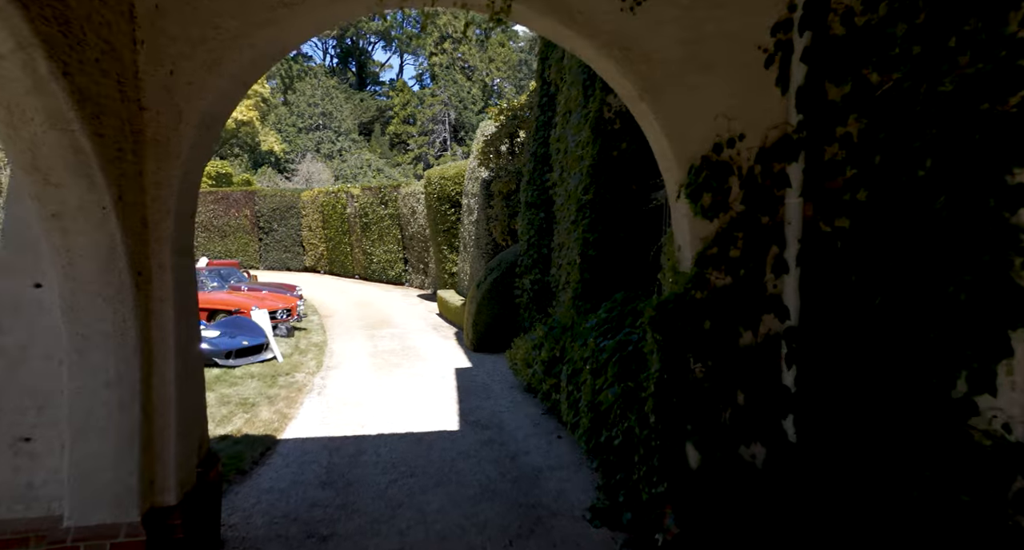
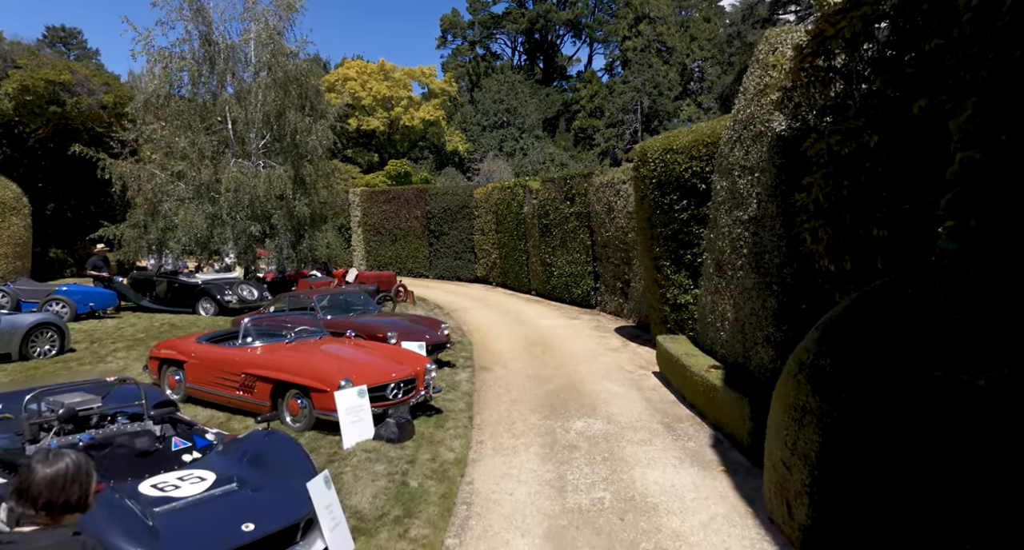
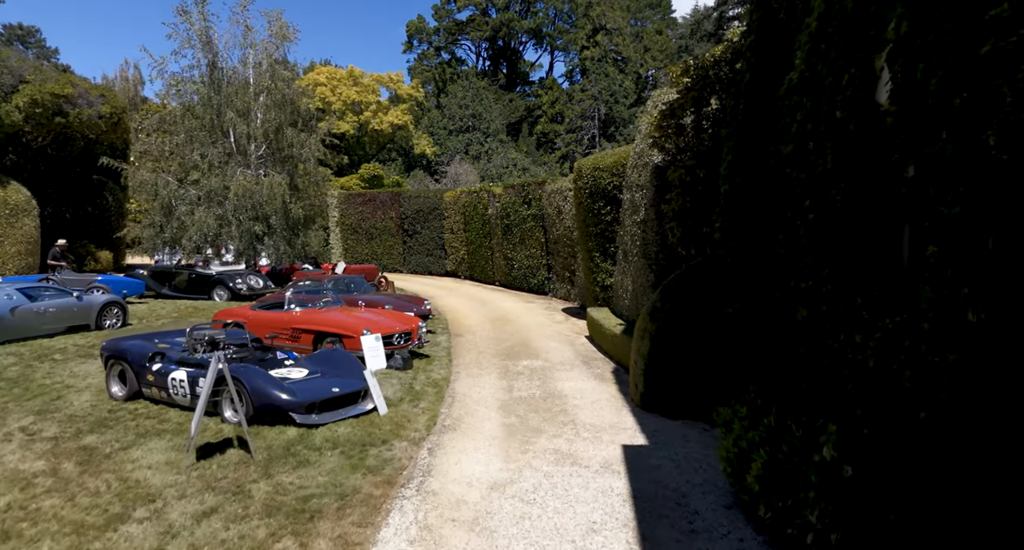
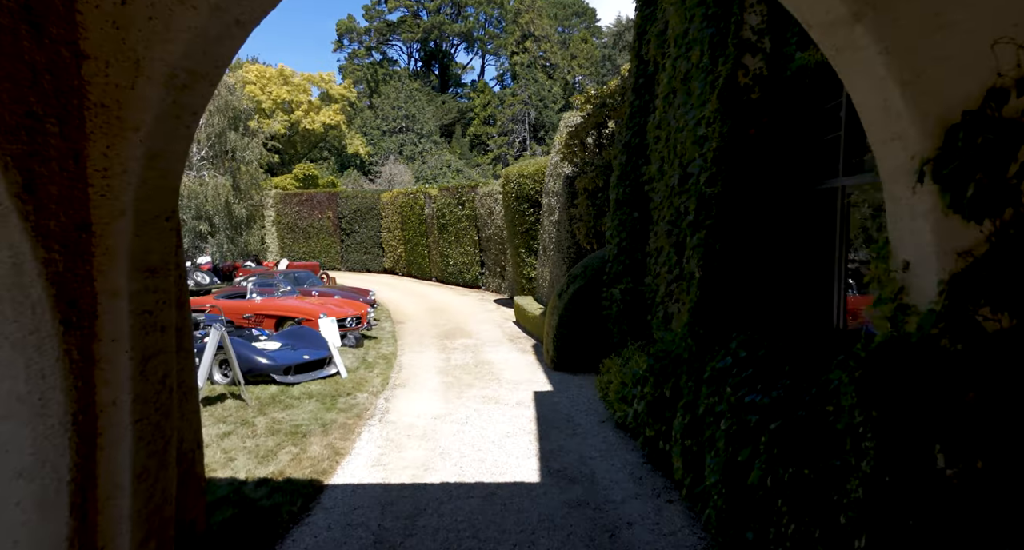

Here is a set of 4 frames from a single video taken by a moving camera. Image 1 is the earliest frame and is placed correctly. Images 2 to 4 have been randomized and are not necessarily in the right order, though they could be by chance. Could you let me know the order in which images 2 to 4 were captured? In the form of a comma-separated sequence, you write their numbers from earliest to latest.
4, 3, 2
